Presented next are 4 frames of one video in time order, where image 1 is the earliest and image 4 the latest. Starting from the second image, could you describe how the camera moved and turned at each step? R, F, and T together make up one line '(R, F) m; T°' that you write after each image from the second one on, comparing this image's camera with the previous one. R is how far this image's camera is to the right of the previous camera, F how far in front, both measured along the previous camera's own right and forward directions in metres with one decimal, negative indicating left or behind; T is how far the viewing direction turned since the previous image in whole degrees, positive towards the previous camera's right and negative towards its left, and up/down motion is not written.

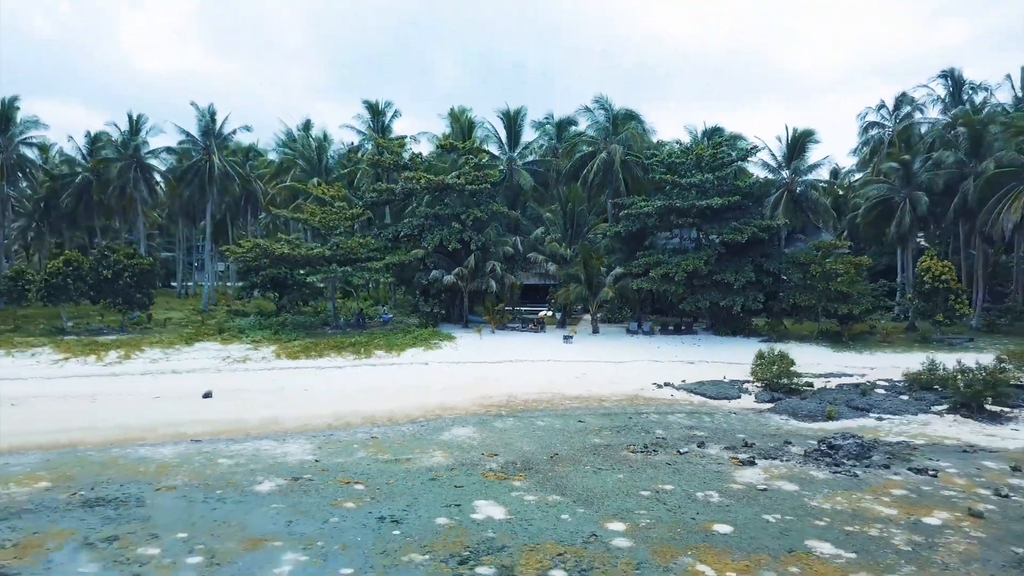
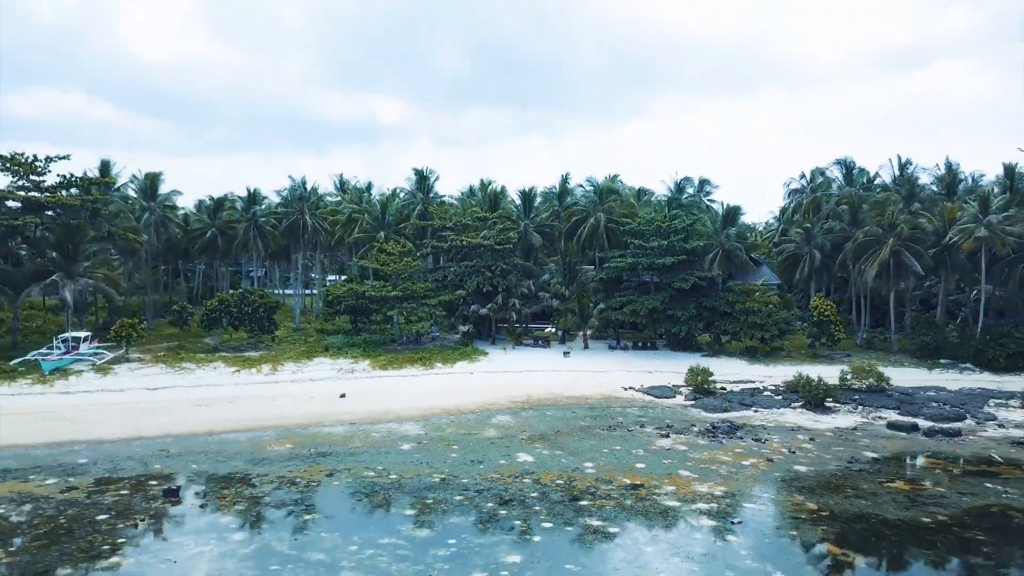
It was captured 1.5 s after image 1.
(-0.7, -10.7) m; 0°
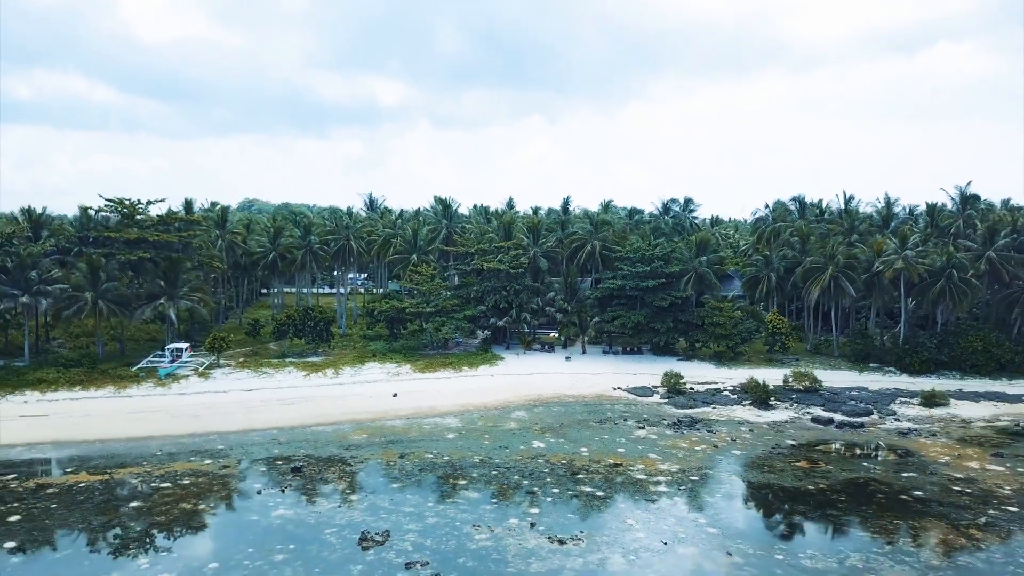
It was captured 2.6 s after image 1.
(-0.6, -8.1) m; 0°
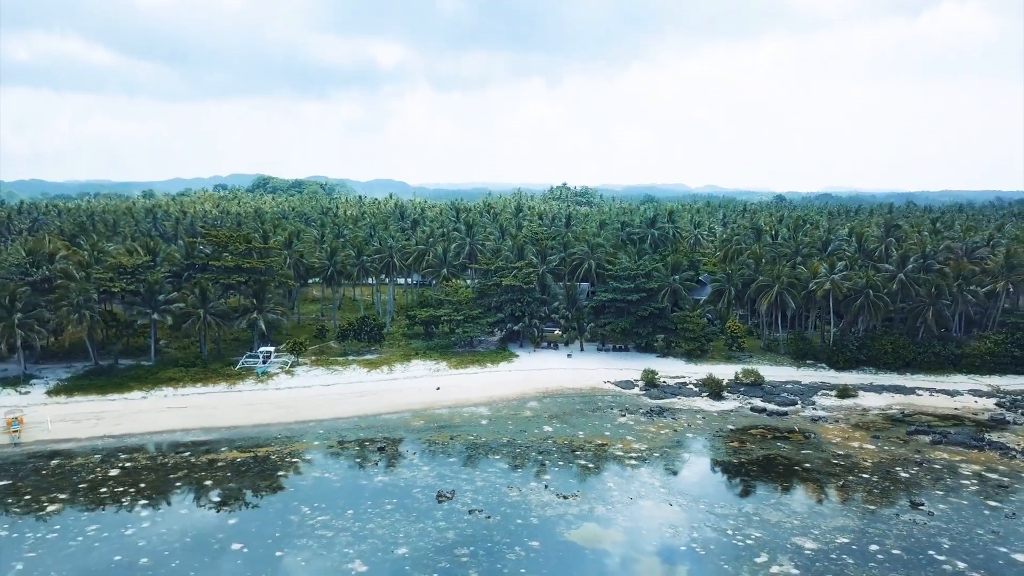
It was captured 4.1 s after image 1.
(-0.9, -11.3) m; 0°
